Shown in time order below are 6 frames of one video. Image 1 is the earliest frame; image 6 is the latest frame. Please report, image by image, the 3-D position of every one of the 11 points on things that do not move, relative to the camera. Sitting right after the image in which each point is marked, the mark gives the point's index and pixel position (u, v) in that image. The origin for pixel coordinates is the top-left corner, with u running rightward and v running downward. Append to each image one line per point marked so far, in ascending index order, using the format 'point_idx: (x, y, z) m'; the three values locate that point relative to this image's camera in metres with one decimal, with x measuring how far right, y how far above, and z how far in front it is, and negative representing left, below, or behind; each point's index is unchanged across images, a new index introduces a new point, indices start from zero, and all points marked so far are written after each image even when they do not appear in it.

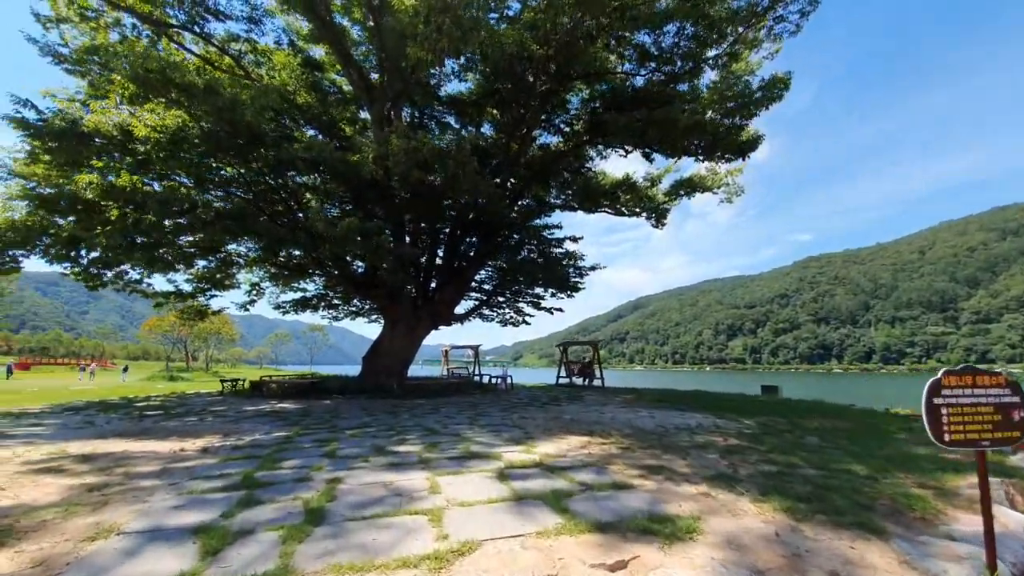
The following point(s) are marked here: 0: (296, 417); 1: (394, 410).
0: (-3.9, -2.4, +7.9) m
1: (-2.4, -2.5, +8.8) m
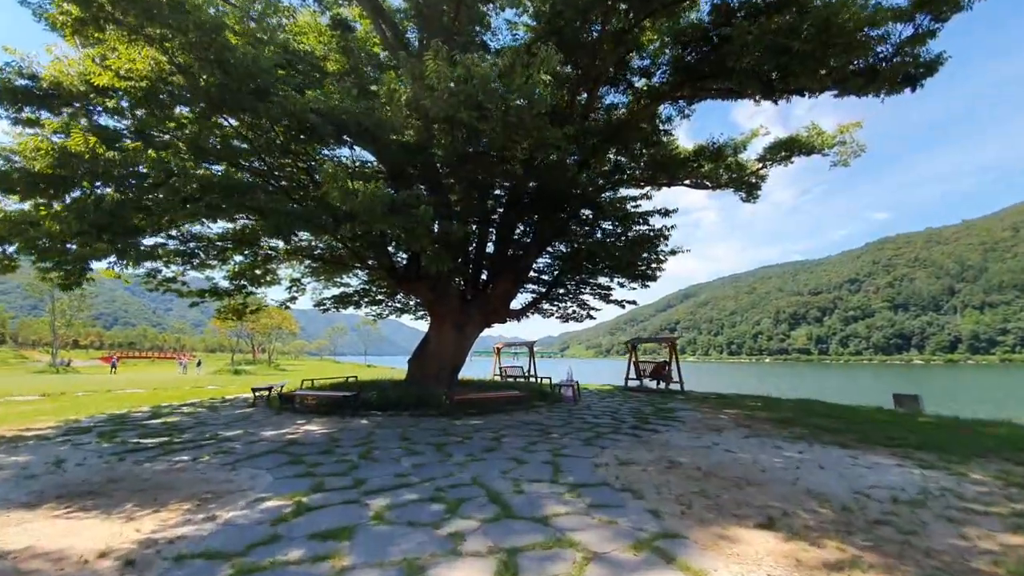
0: (-2.7, -2.3, +5.8) m
1: (-1.1, -2.4, +6.6) m
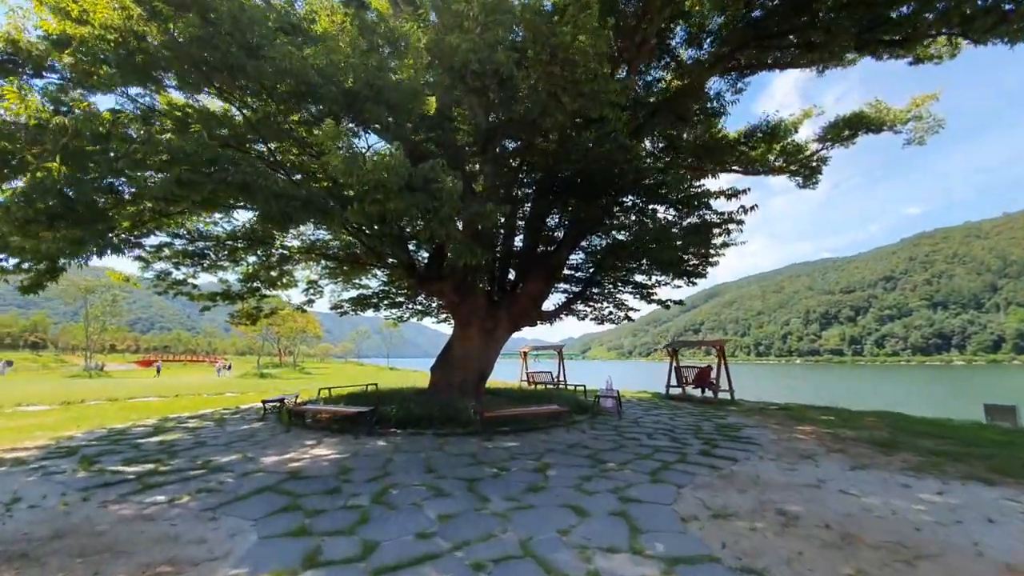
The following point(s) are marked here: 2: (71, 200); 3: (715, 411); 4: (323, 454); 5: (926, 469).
0: (-2.1, -2.3, +4.7) m
1: (-0.4, -2.3, +5.4) m
2: (-4.8, +1.0, +4.7) m
3: (+5.6, -3.4, +12.0) m
4: (-2.9, -2.6, +6.7) m
5: (+6.1, -2.6, +6.4) m
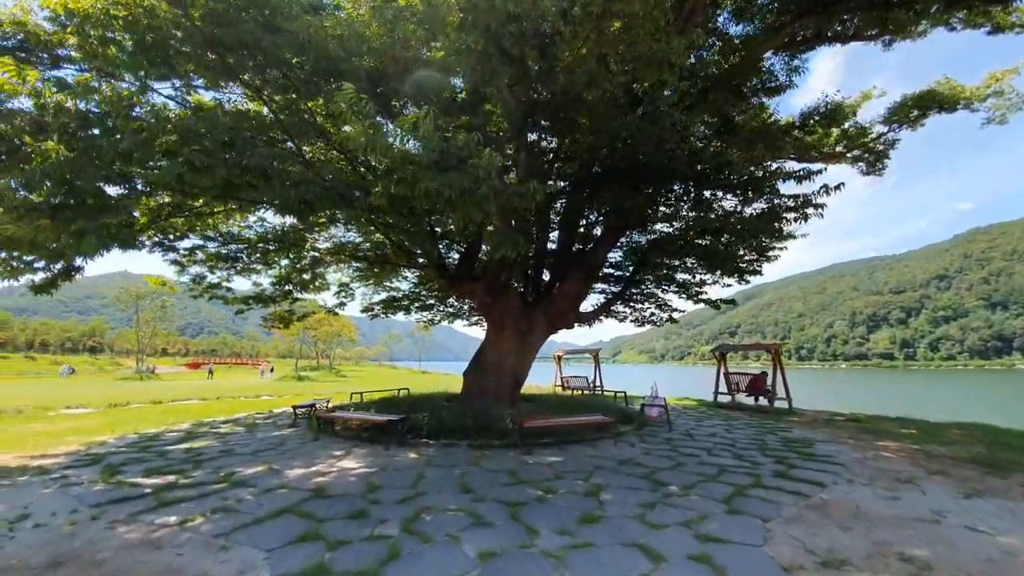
0: (-1.6, -2.2, +4.1) m
1: (+0.1, -2.3, +4.7) m
2: (-4.3, +1.0, +4.3) m
3: (+6.6, -3.4, +10.8) m
4: (-2.3, -2.5, +6.1) m
5: (+6.6, -2.5, +5.2) m
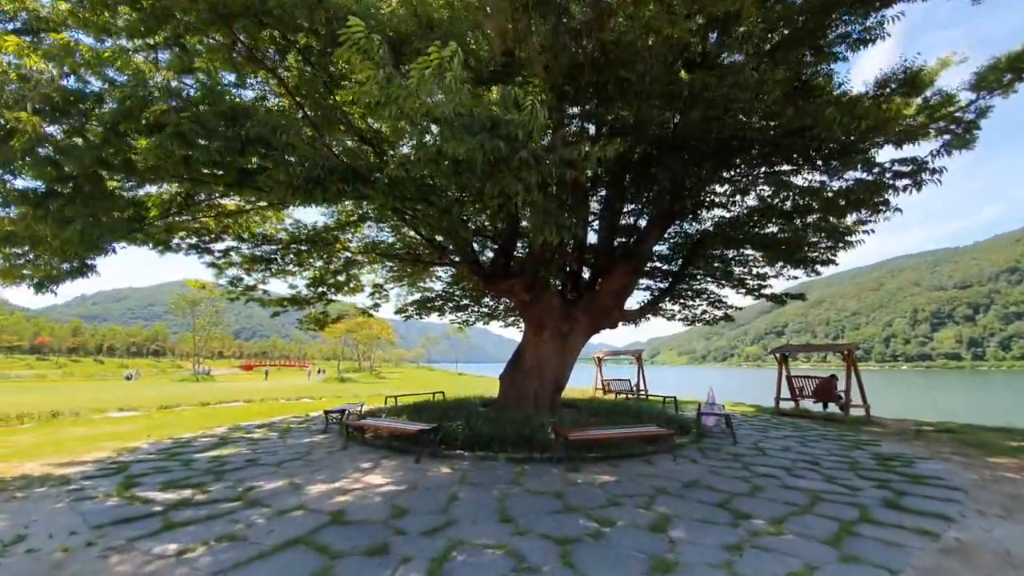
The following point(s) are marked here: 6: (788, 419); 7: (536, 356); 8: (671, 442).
0: (-1.2, -2.2, +3.4) m
1: (+0.5, -2.2, +3.9) m
2: (-4.0, +1.0, +3.9) m
3: (+7.5, -3.2, +9.5) m
4: (-1.7, -2.5, +5.5) m
5: (+7.1, -2.3, +3.9) m
6: (+7.3, -3.4, +11.4) m
7: (+0.6, -1.6, +10.2) m
8: (+2.7, -2.6, +7.4) m
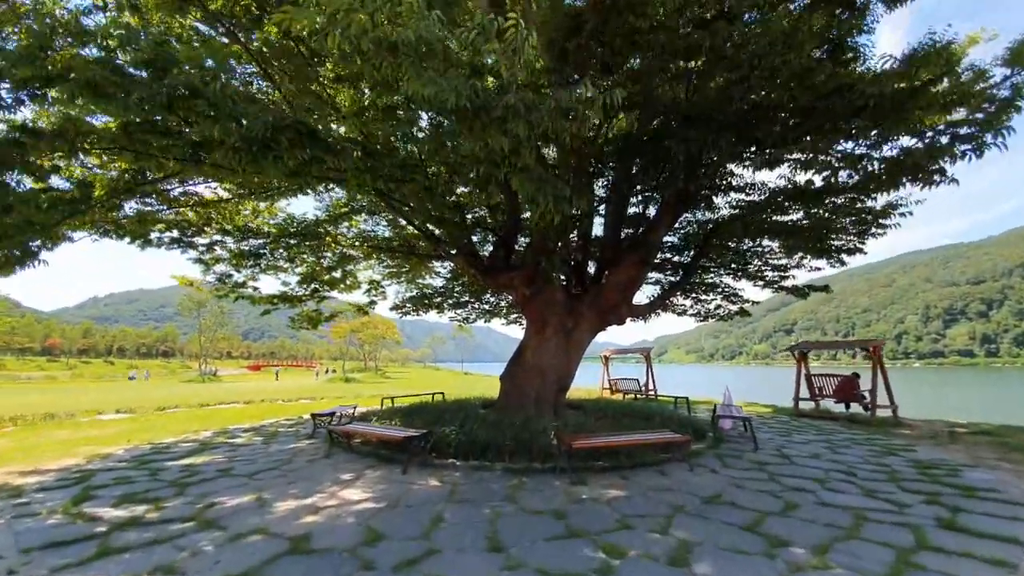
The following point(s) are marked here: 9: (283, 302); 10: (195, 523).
0: (-1.3, -2.1, +2.7) m
1: (+0.4, -2.1, +3.2) m
2: (-4.1, +1.1, +3.3) m
3: (+7.5, -3.0, +8.7) m
4: (-1.8, -2.4, +4.9) m
5: (+7.0, -2.2, +3.1) m
6: (+7.3, -3.2, +10.6) m
7: (+0.6, -1.4, +9.5) m
8: (+2.7, -2.5, +6.7) m
9: (-7.2, -0.4, +13.4) m
10: (-3.3, -2.4, +4.5) m
